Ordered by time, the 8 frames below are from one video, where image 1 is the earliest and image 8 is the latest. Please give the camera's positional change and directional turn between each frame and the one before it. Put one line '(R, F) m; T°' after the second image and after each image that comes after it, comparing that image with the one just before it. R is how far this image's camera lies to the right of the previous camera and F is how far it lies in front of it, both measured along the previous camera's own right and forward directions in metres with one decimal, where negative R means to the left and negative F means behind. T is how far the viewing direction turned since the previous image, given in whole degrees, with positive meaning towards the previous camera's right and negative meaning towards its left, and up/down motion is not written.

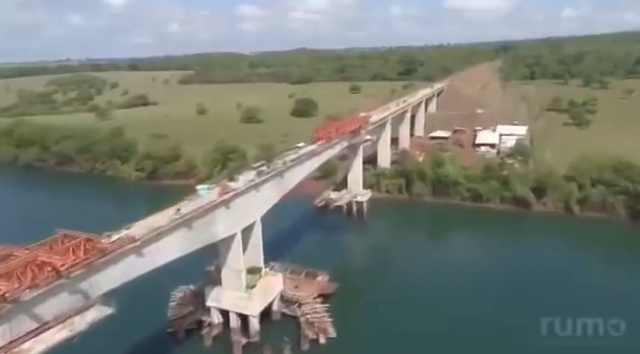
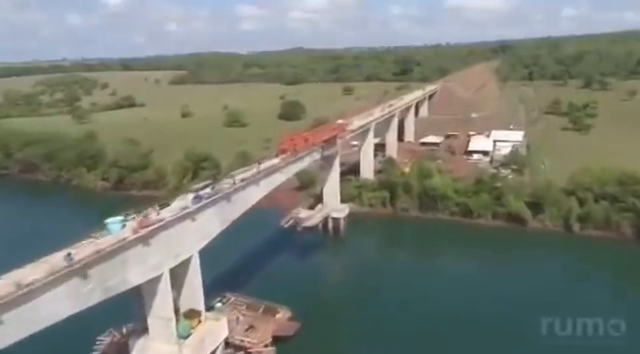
(+1.8, +3.5) m; 0°
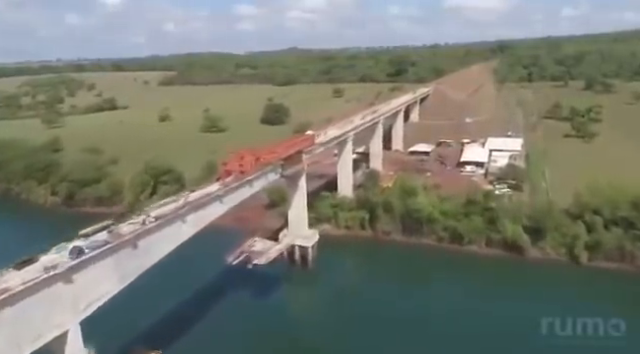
(+2.0, +4.6) m; 0°
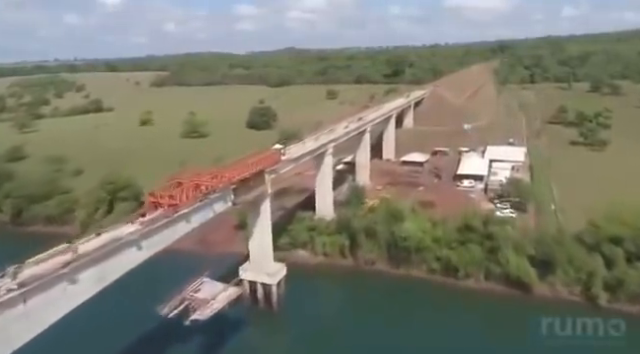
(+1.5, +4.4) m; 0°
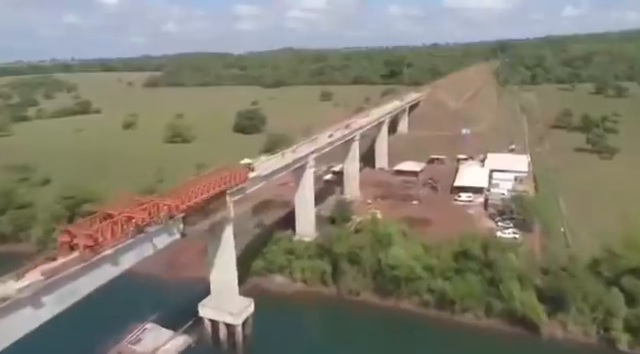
(+1.1, +3.3) m; 0°
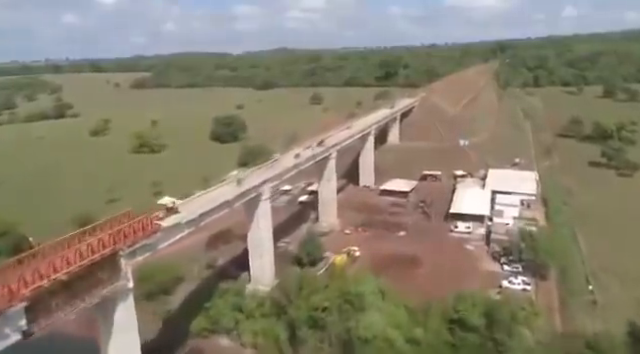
(+1.7, +5.5) m; 0°
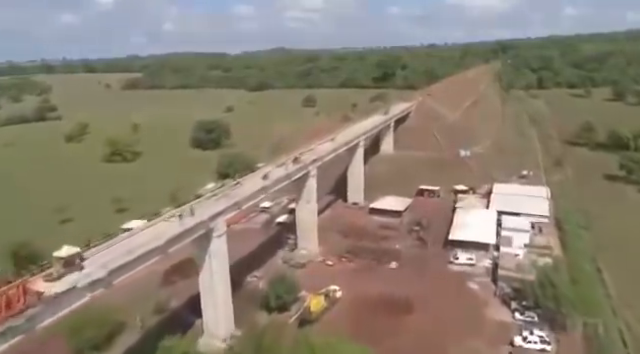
(+1.1, +4.1) m; 0°
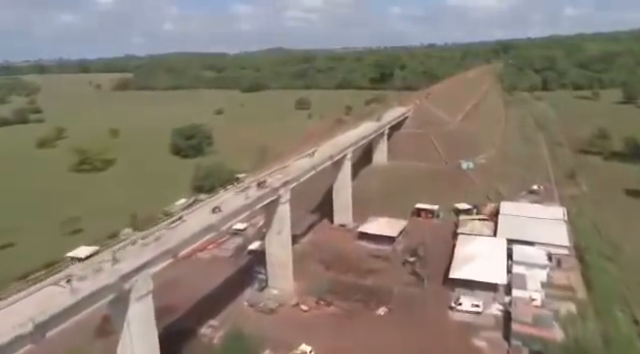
(+1.1, +4.2) m; 0°
